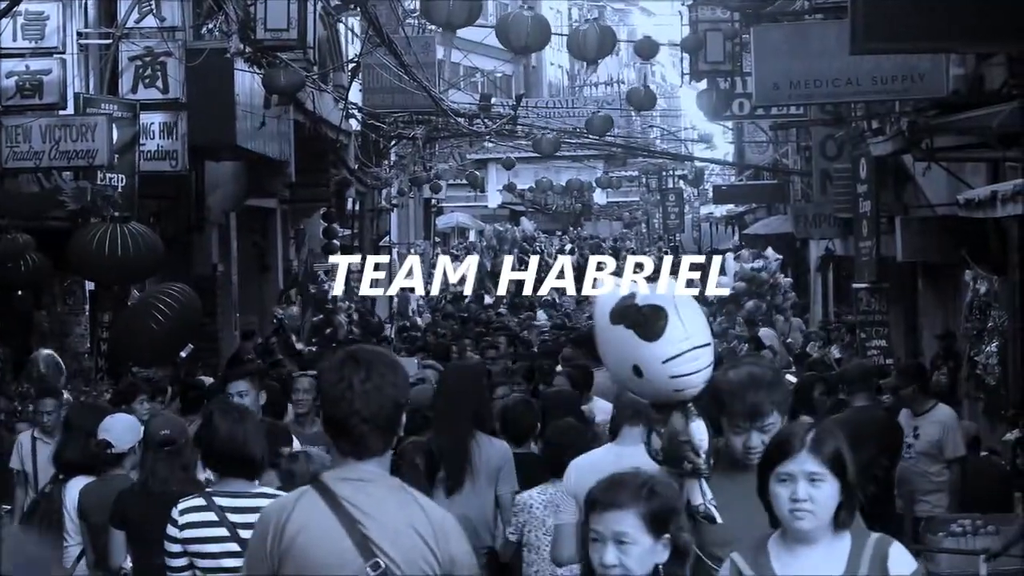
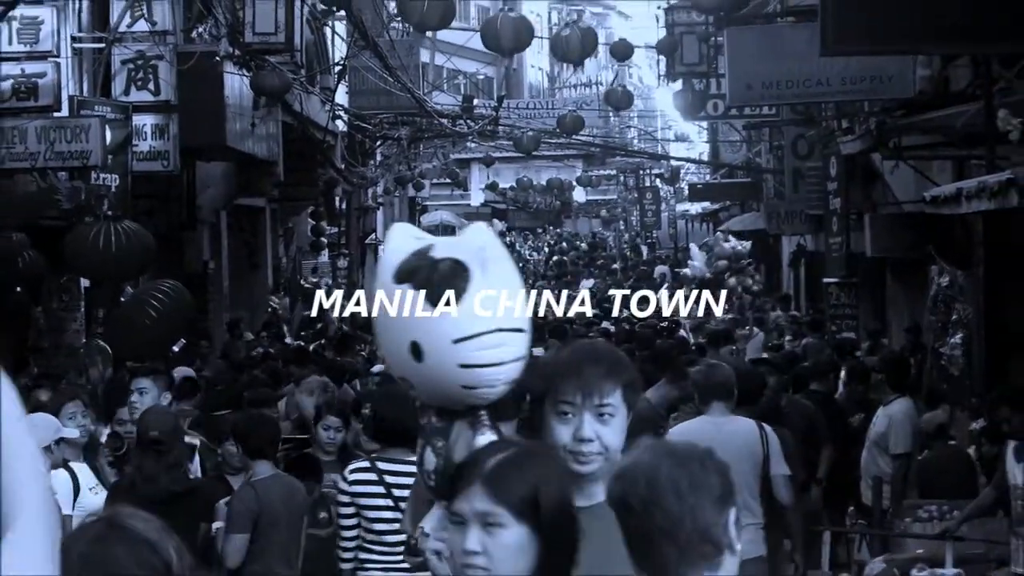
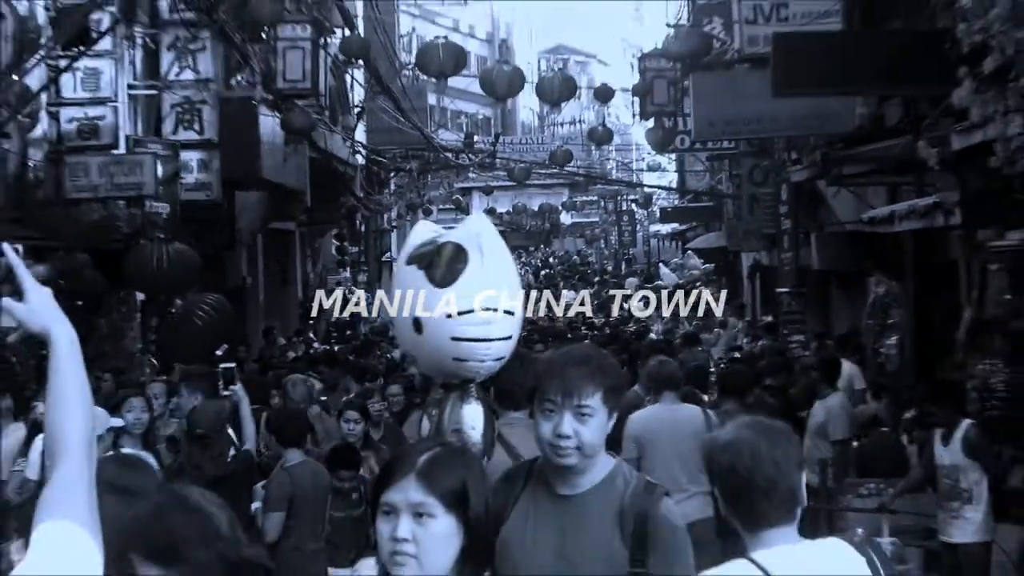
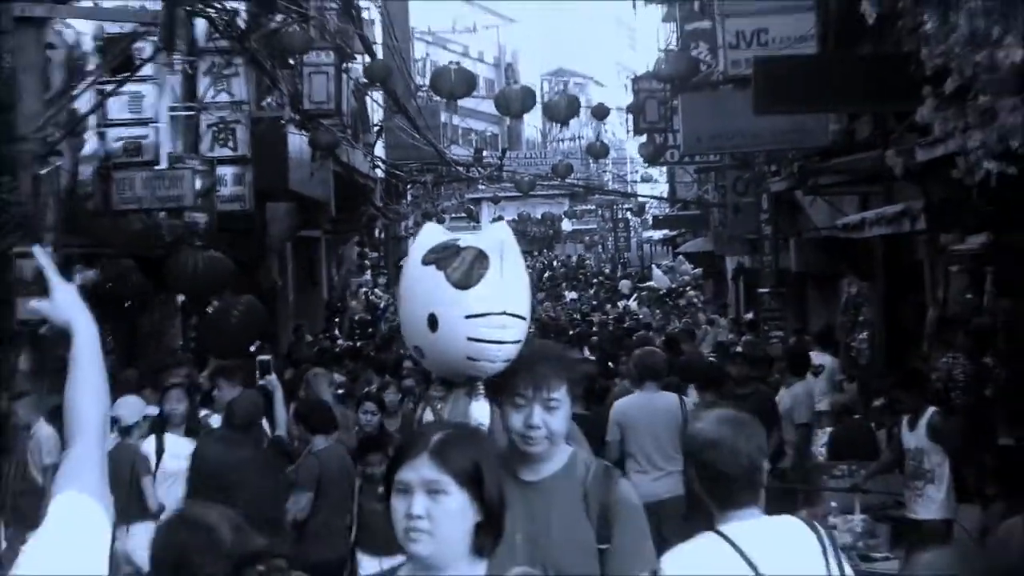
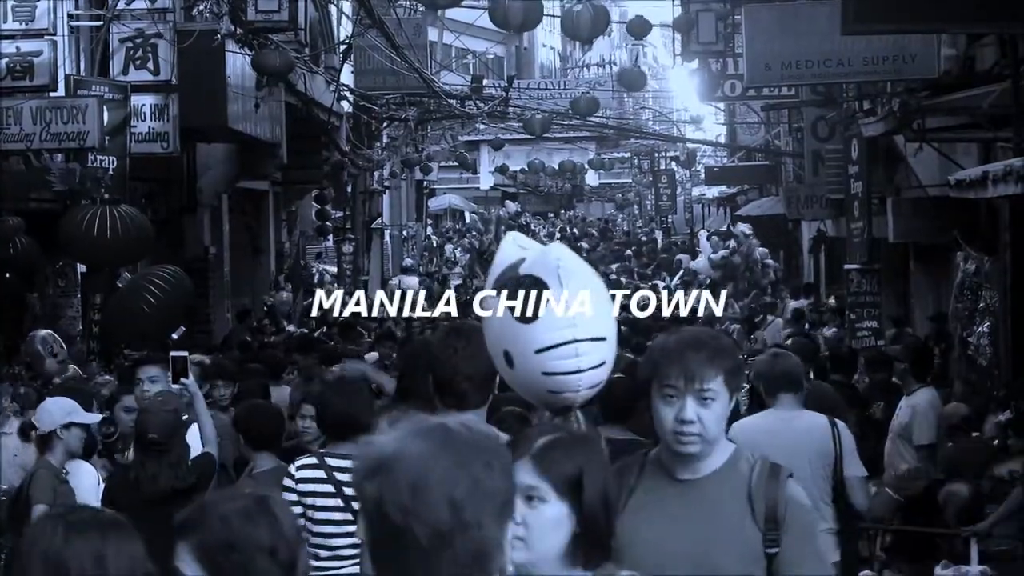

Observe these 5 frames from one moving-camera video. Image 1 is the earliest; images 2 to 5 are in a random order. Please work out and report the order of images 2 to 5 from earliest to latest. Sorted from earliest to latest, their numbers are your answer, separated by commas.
5, 2, 3, 4
